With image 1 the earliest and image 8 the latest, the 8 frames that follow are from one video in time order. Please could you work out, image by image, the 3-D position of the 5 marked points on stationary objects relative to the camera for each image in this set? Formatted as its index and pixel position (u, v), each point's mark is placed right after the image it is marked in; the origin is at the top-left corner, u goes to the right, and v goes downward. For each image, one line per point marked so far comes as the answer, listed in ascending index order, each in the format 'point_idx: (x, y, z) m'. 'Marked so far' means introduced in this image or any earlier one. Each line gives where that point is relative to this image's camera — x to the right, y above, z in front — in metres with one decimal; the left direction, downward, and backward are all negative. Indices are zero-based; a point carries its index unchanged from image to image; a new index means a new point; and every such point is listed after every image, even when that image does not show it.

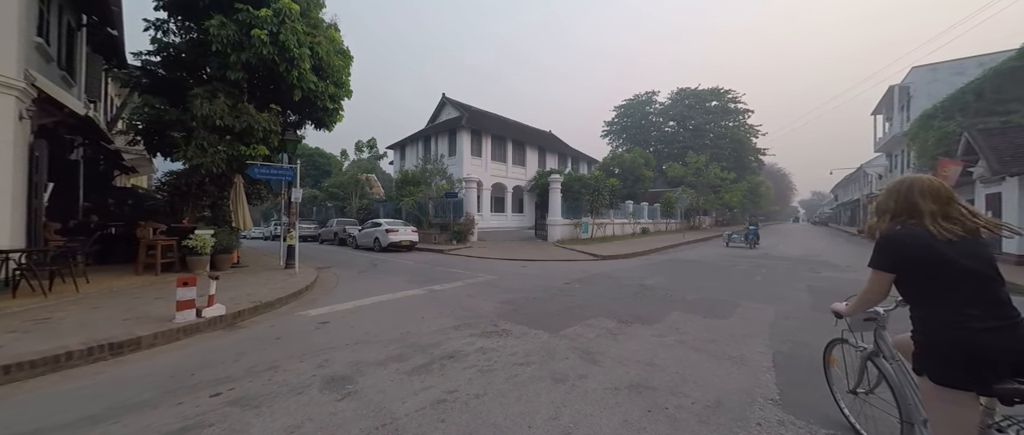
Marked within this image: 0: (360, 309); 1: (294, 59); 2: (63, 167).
0: (-2.8, -1.7, +6.1) m
1: (-6.0, +4.3, +9.0) m
2: (-12.9, +1.5, +9.5) m
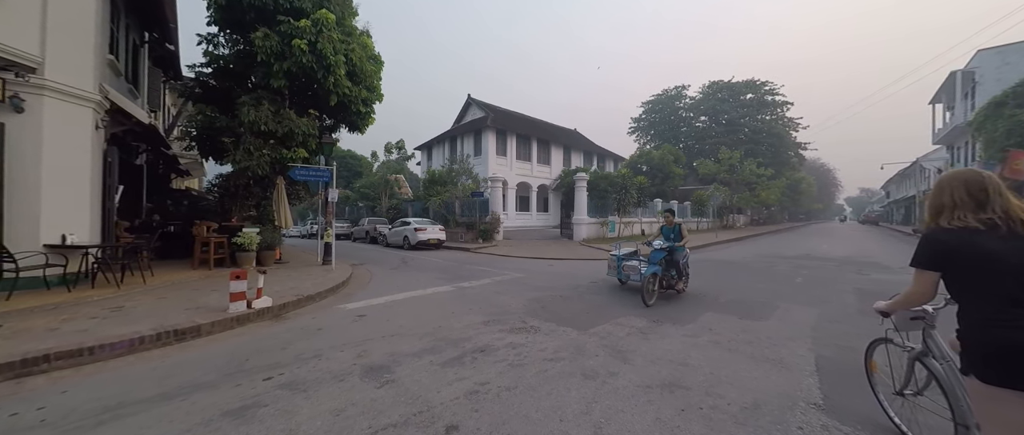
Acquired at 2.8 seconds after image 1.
0: (-2.3, -1.7, +6.3) m
1: (-5.2, +4.4, +9.4) m
2: (-12.2, +1.5, +10.5) m
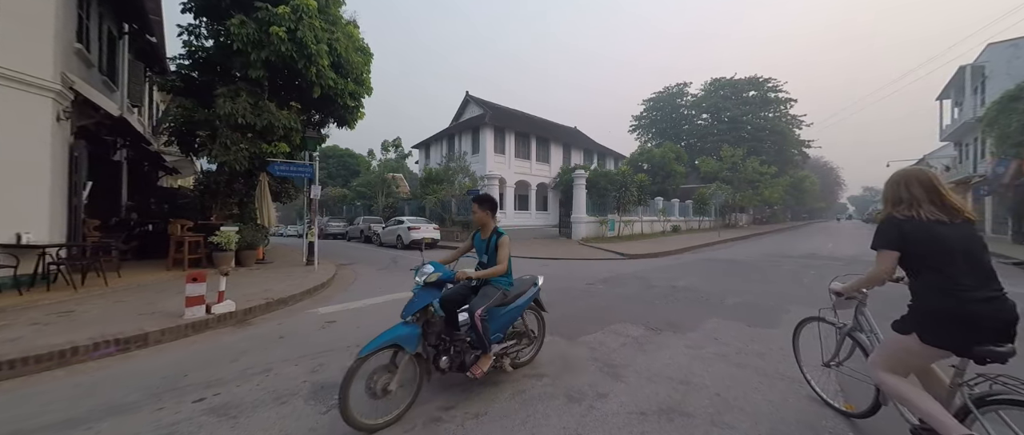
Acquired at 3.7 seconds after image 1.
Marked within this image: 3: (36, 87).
0: (-2.5, -1.6, +5.8) m
1: (-5.5, +4.4, +8.9) m
2: (-12.4, +1.5, +10.0) m
3: (-9.4, +2.6, +6.5) m
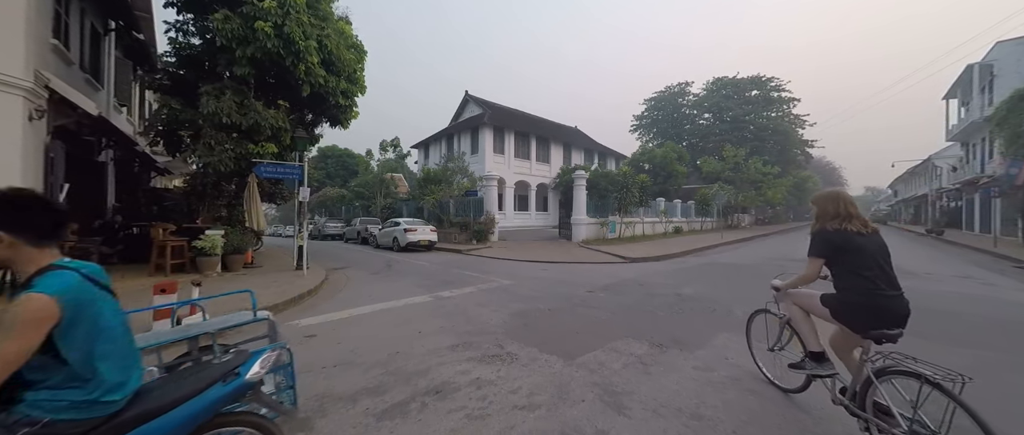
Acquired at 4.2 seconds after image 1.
0: (-2.6, -1.7, +5.5) m
1: (-5.6, +4.4, +8.6) m
2: (-12.5, +1.5, +9.7) m
3: (-9.5, +2.5, +6.2) m
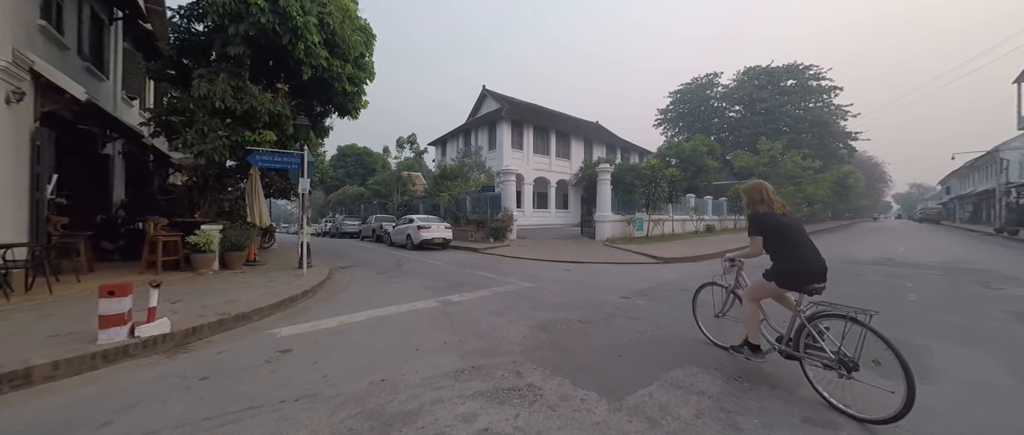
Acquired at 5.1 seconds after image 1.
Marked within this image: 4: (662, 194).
0: (-2.3, -1.6, +4.6) m
1: (-5.1, +4.5, +7.8) m
2: (-11.9, +1.6, +9.3) m
3: (-9.2, +2.7, +5.6) m
4: (+8.4, +1.3, +18.3) m
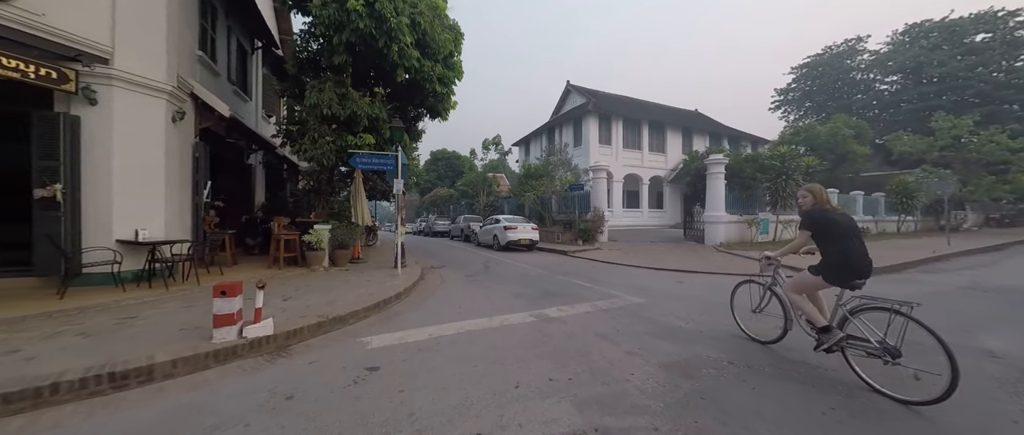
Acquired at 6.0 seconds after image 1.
0: (-1.0, -1.6, +4.0) m
1: (-2.8, +4.5, +7.9) m
2: (-9.1, +1.6, +11.0) m
3: (-7.4, +2.6, +6.7) m
4: (+12.8, +1.3, +14.8) m
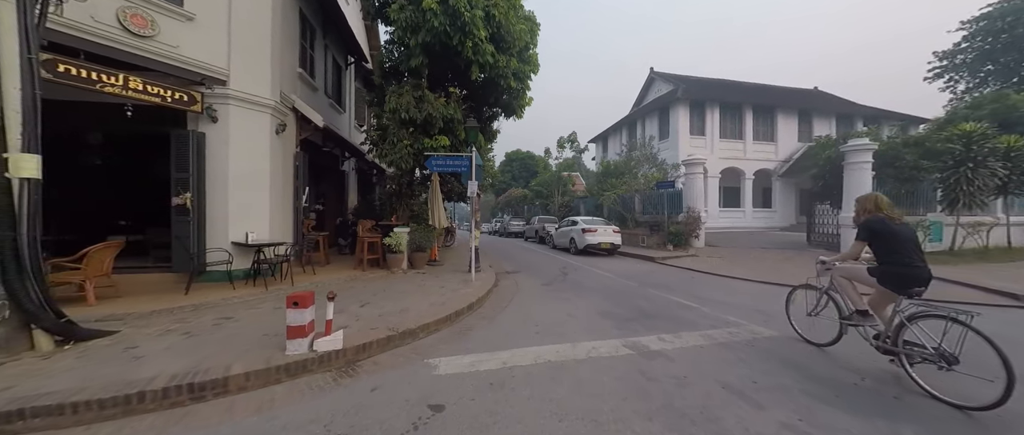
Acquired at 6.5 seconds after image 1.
0: (0.0, -1.7, +3.4) m
1: (-1.0, +4.4, +7.5) m
2: (-6.4, +1.5, +11.9) m
3: (-5.7, +2.6, +7.4) m
4: (+15.7, +1.3, +10.8) m
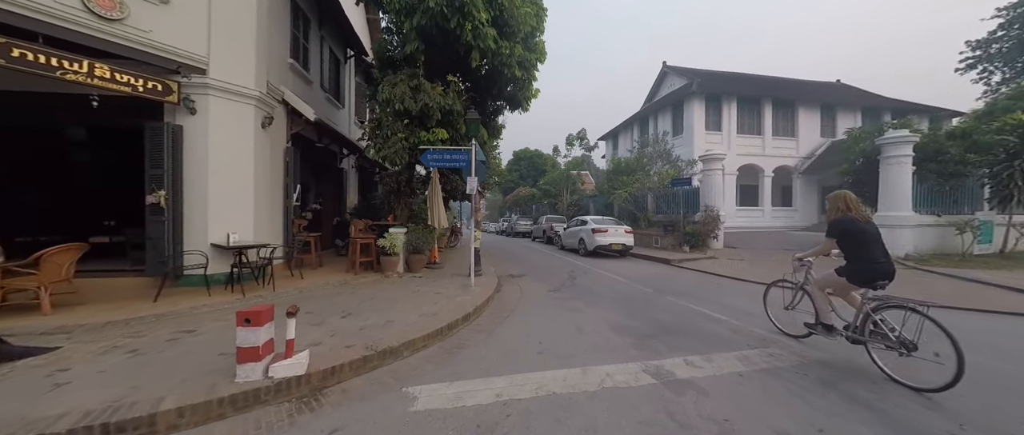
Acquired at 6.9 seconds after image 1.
0: (-0.1, -1.7, +2.7) m
1: (-1.0, +4.4, +6.8) m
2: (-6.3, +1.5, +11.4) m
3: (-5.6, +2.6, +6.9) m
4: (+15.9, +1.3, +9.7) m
